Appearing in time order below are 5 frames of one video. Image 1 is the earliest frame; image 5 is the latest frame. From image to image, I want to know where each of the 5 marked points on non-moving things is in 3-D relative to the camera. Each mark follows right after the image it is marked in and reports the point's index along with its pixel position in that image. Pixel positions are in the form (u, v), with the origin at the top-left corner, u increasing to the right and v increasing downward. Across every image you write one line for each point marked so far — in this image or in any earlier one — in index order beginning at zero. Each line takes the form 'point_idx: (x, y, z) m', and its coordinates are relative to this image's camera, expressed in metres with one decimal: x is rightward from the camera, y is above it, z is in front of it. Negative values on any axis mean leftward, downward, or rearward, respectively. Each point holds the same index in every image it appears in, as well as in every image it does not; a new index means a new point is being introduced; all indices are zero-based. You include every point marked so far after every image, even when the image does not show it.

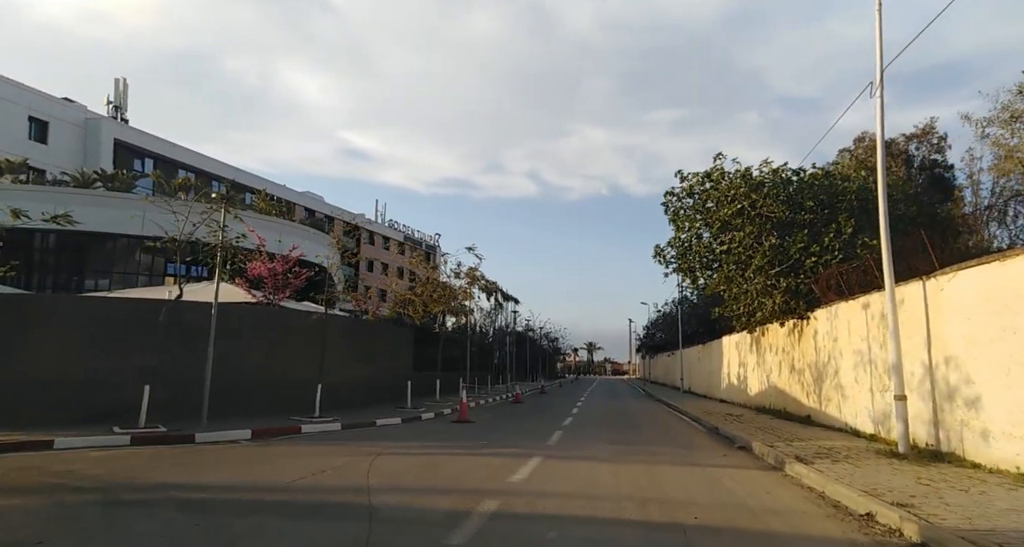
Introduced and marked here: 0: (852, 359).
0: (+6.3, -1.6, +11.0) m
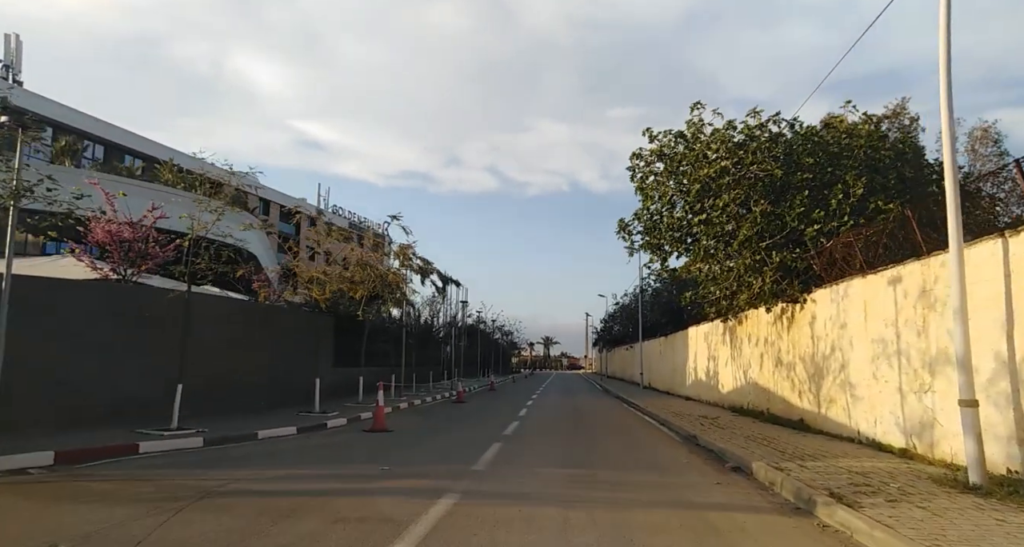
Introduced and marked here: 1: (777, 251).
0: (+5.1, -1.1, +8.6) m
1: (+4.9, +0.4, +11.0) m
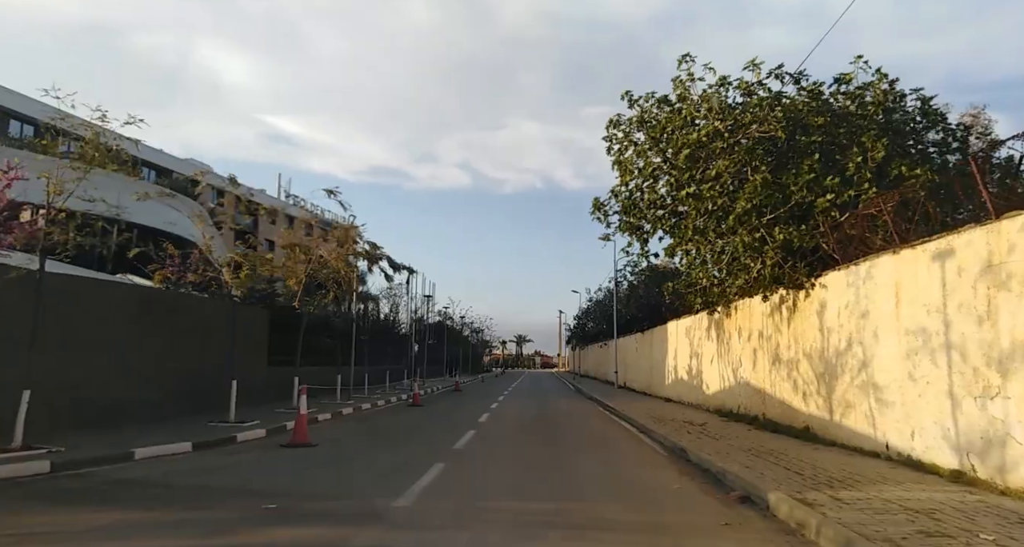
0: (+4.5, -0.8, +6.8) m
1: (+4.1, +0.7, +9.2) m
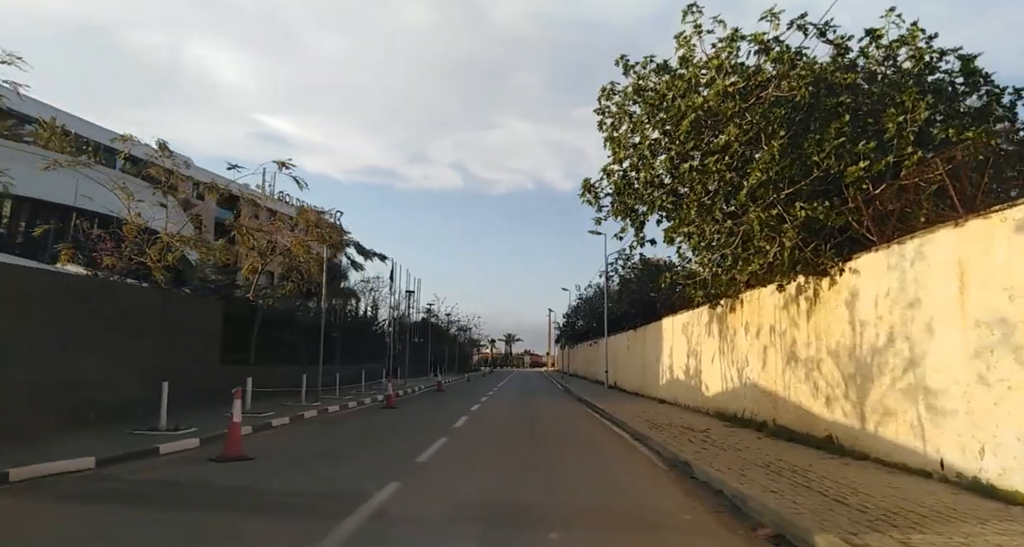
0: (+4.2, -0.6, +5.5) m
1: (+3.8, +0.9, +7.9) m
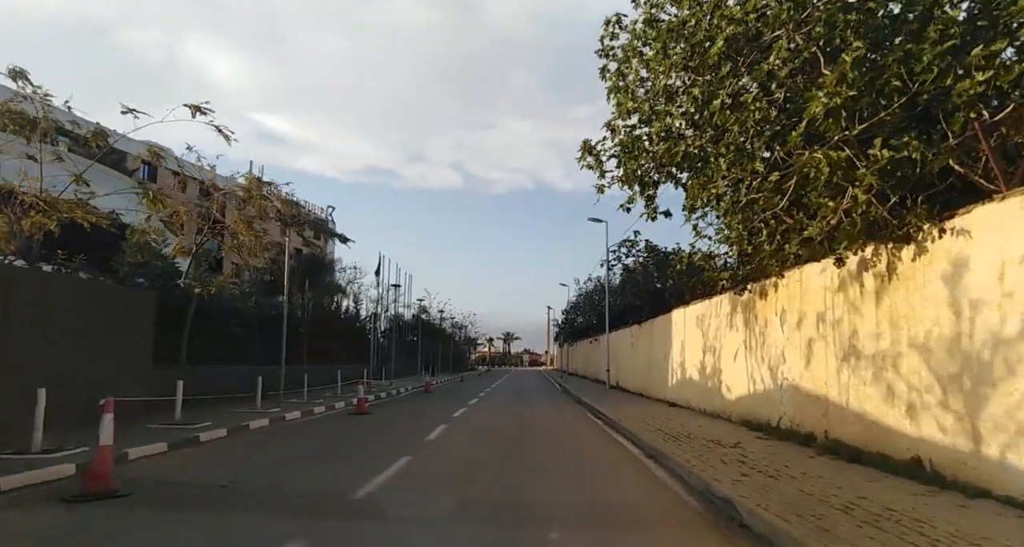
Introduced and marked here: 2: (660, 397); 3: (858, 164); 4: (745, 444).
0: (+3.9, -0.2, +3.3) m
1: (+3.5, +1.3, +5.7) m
2: (+4.5, -3.8, +18.2) m
3: (+3.5, +1.1, +6.0) m
4: (+3.3, -2.4, +8.4) m
